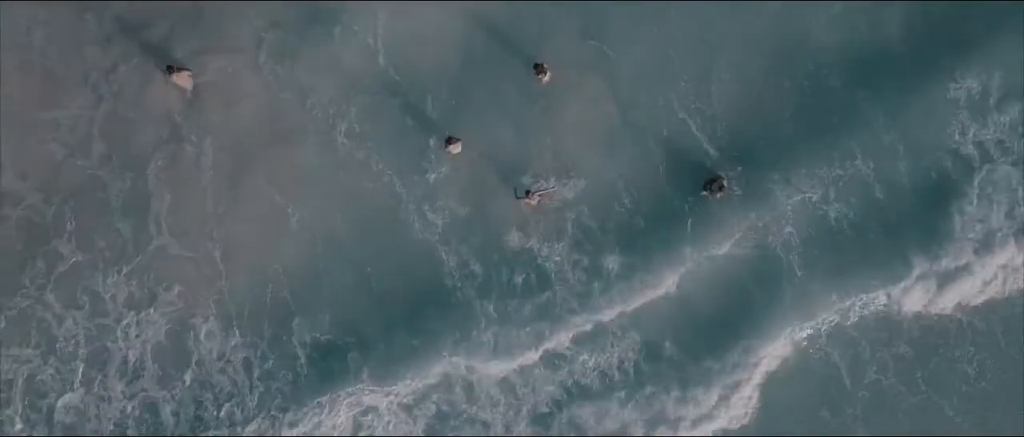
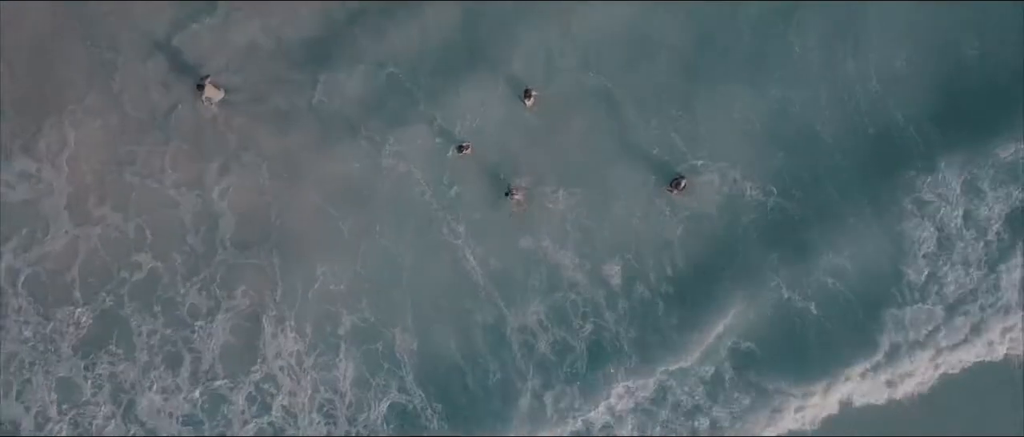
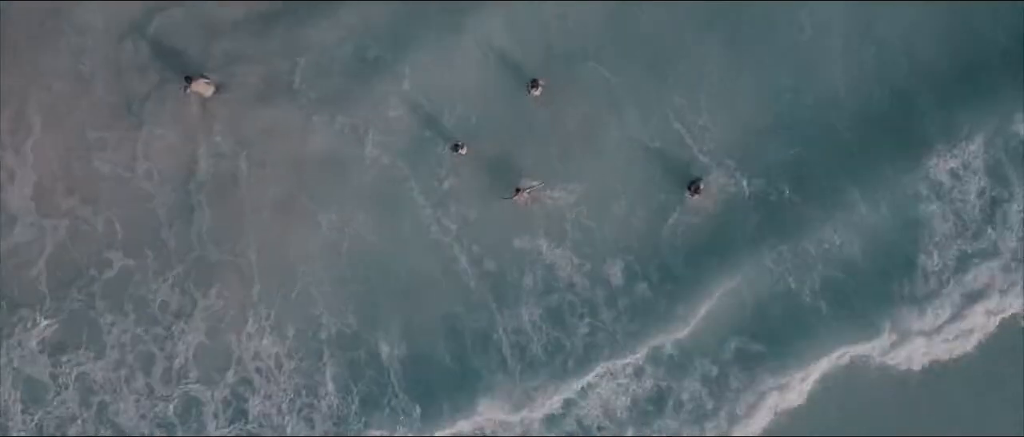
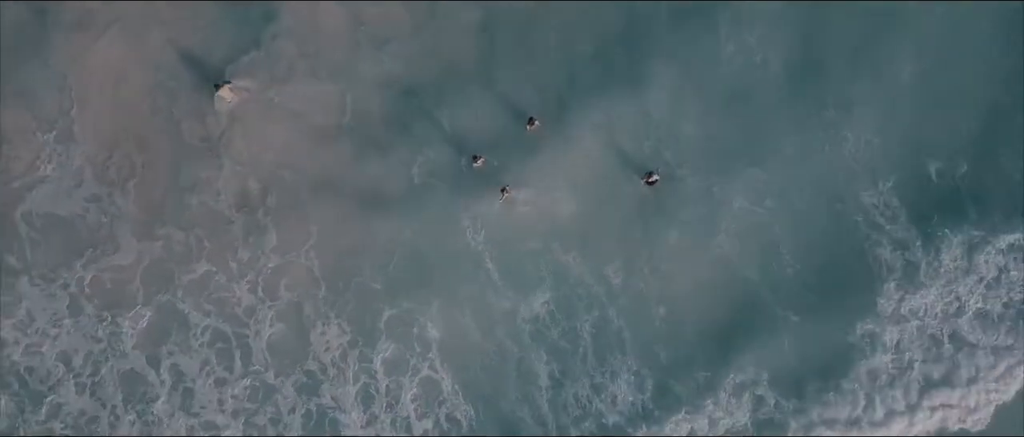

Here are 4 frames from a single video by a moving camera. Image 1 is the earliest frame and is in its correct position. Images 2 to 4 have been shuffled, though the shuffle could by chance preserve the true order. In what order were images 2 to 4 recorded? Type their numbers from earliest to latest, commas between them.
3, 2, 4
